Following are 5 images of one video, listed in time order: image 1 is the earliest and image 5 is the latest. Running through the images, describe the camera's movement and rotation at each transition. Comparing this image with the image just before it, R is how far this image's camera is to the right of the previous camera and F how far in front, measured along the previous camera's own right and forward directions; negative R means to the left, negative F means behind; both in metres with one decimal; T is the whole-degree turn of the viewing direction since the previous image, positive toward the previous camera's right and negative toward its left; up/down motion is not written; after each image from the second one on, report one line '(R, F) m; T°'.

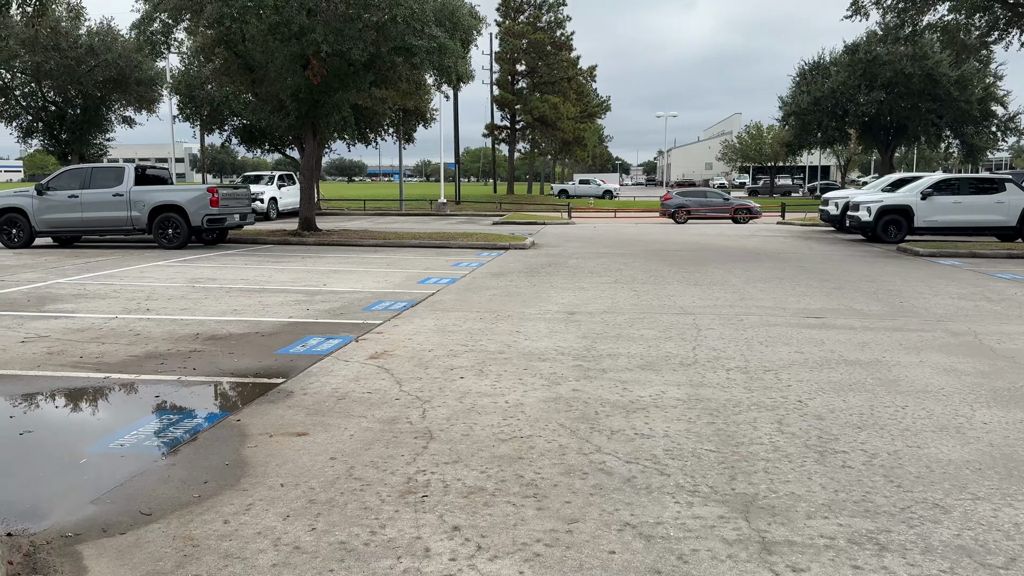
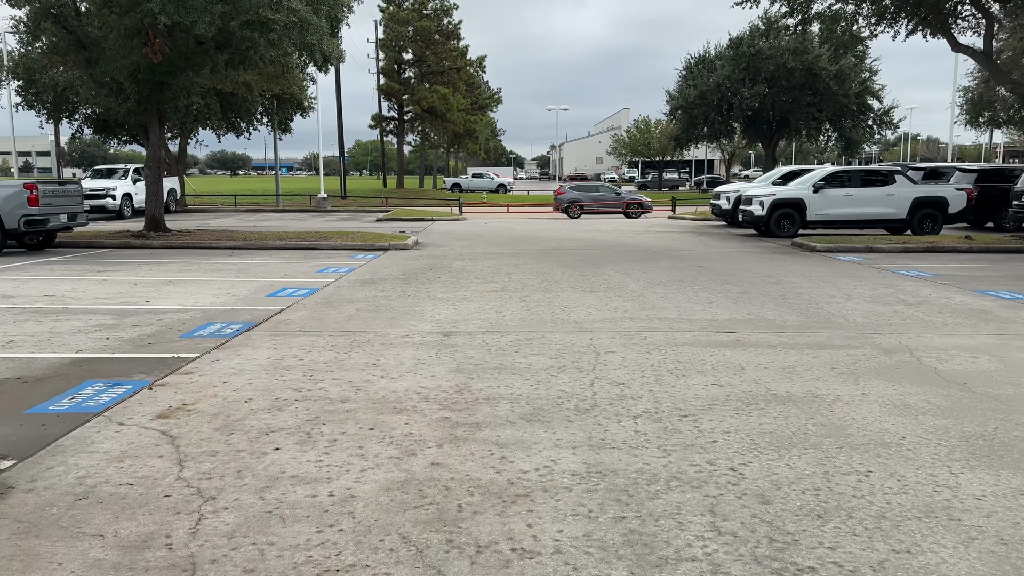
(+0.3, +1.6) m; +7°
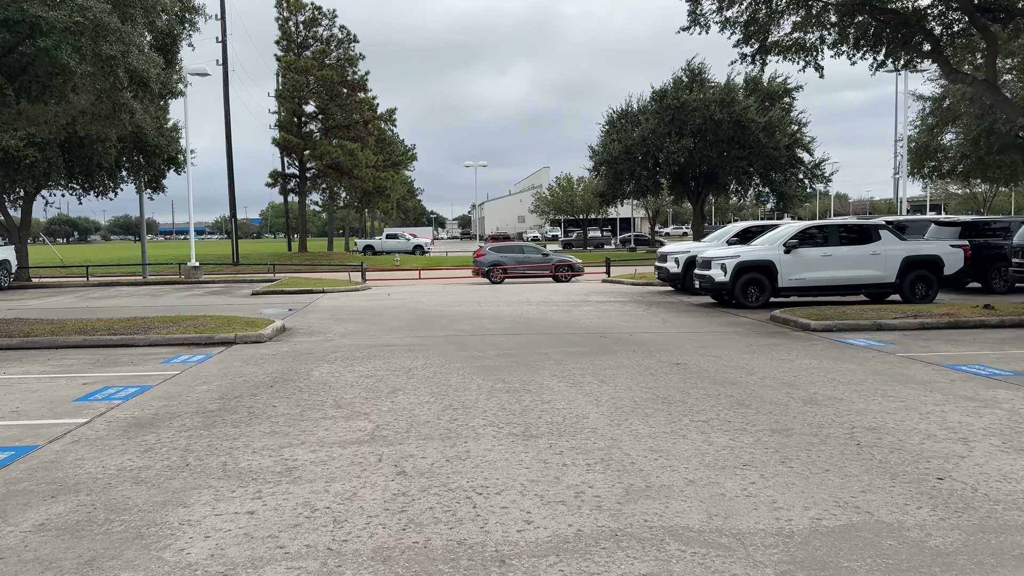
(+0.4, +4.4) m; +6°
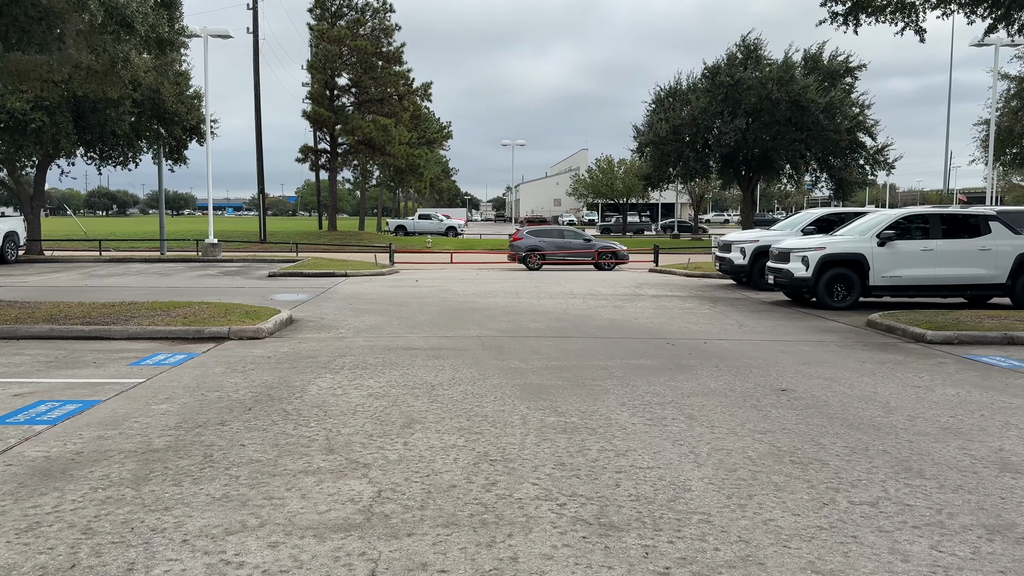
(-0.2, +2.1) m; -2°
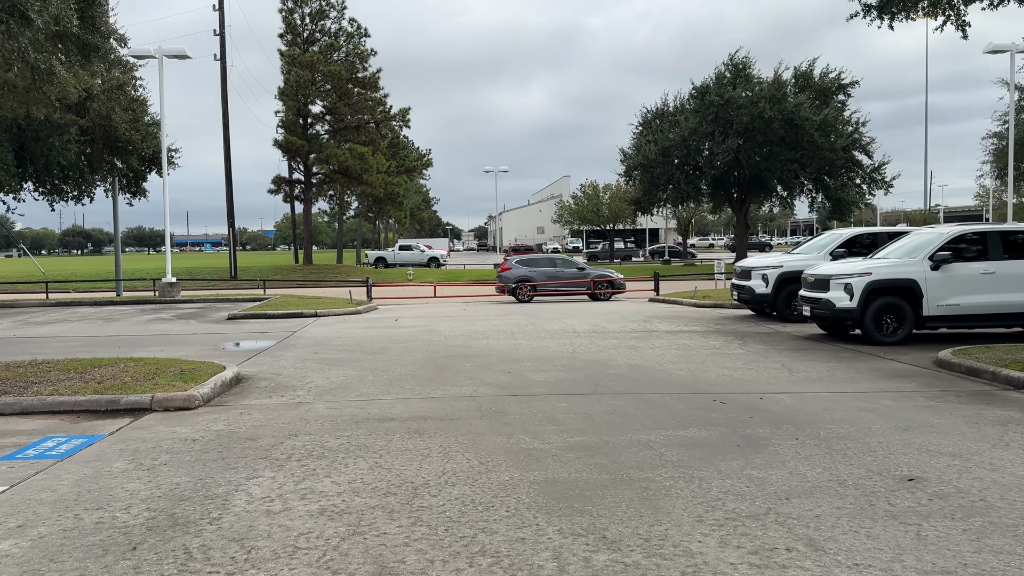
(-0.2, +2.1) m; +1°
